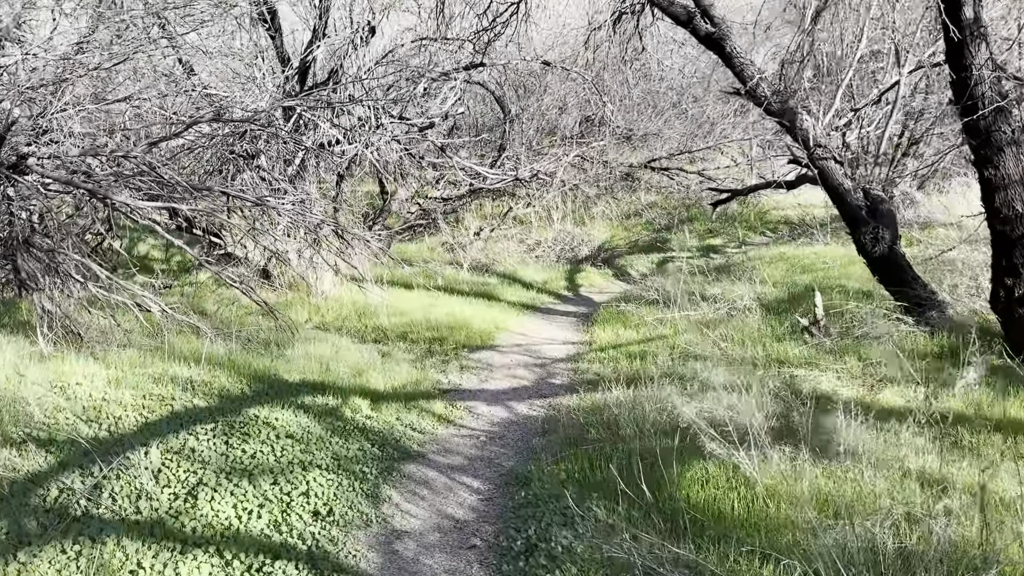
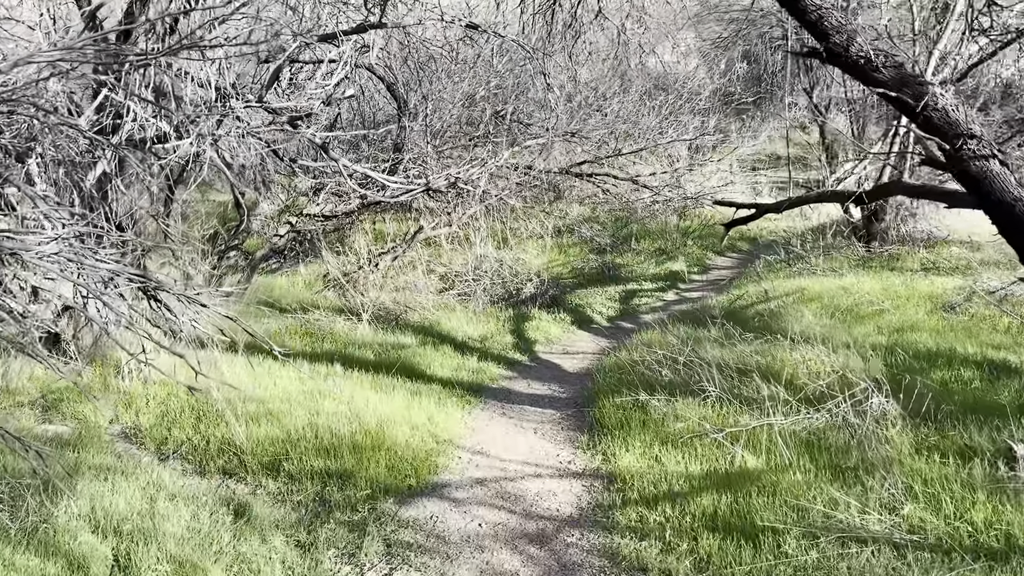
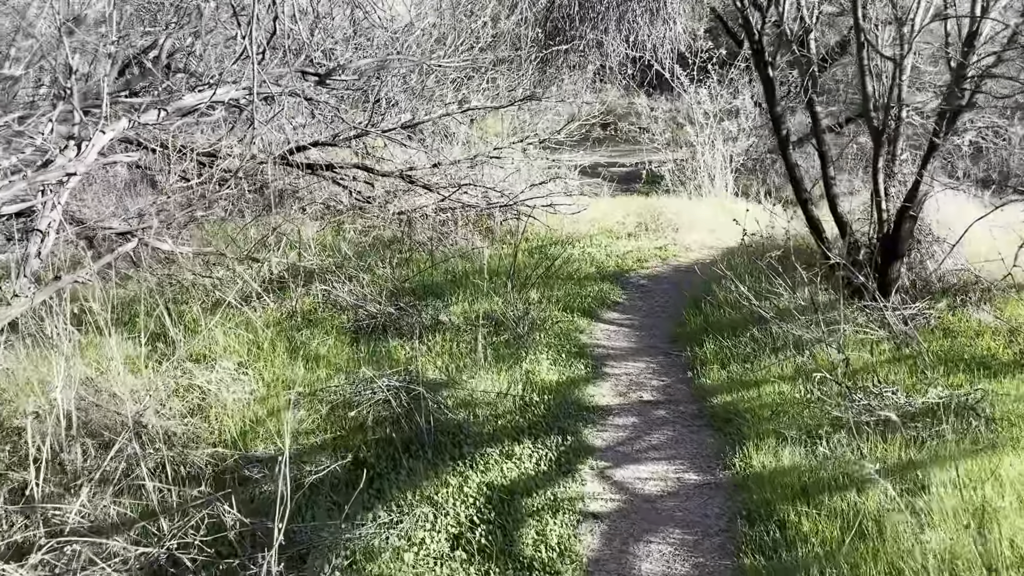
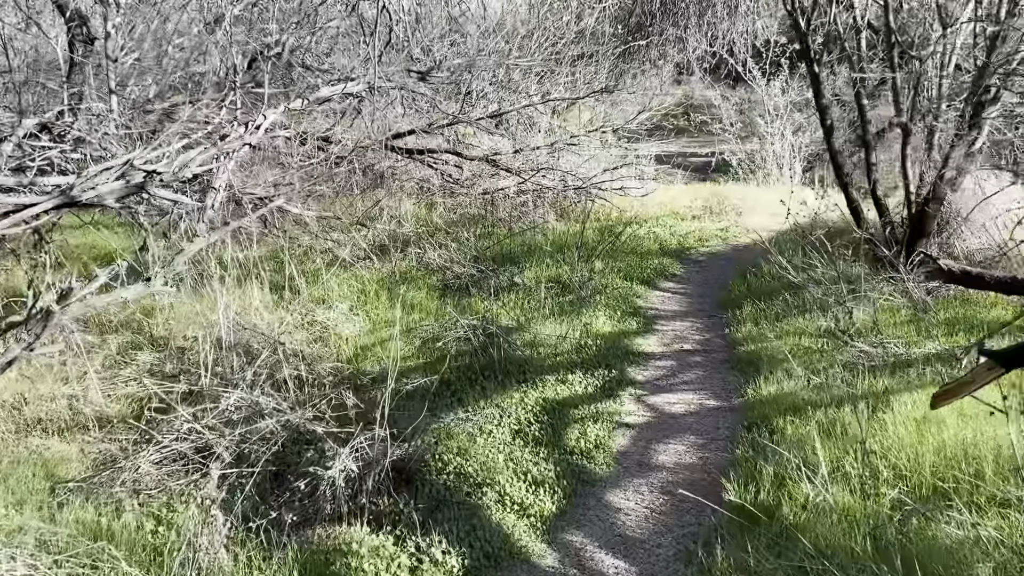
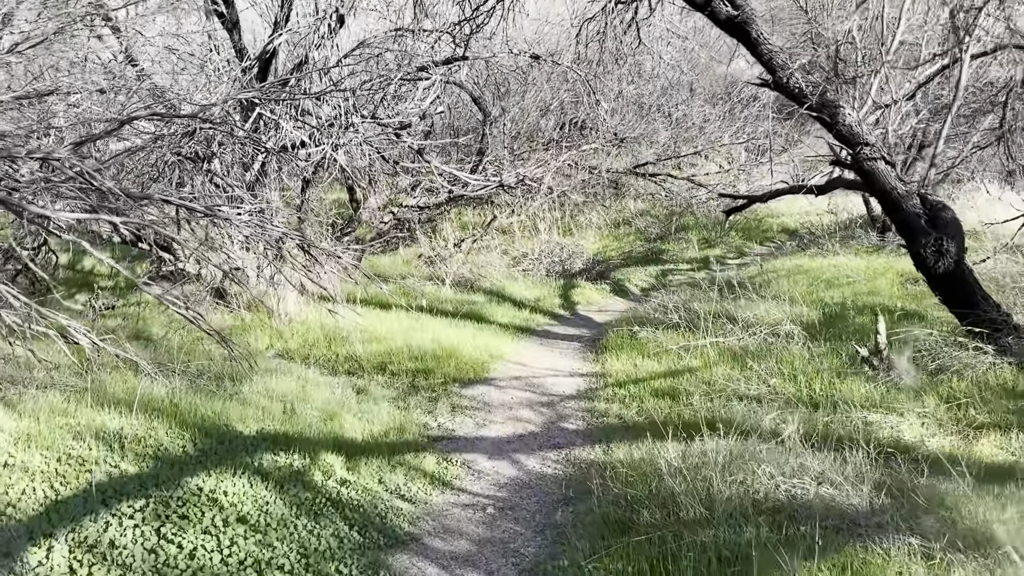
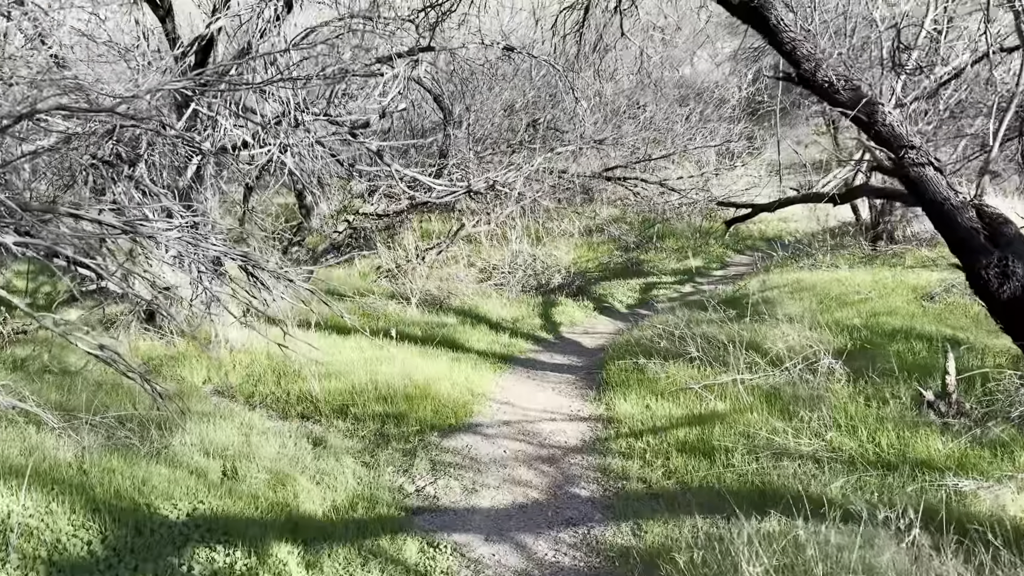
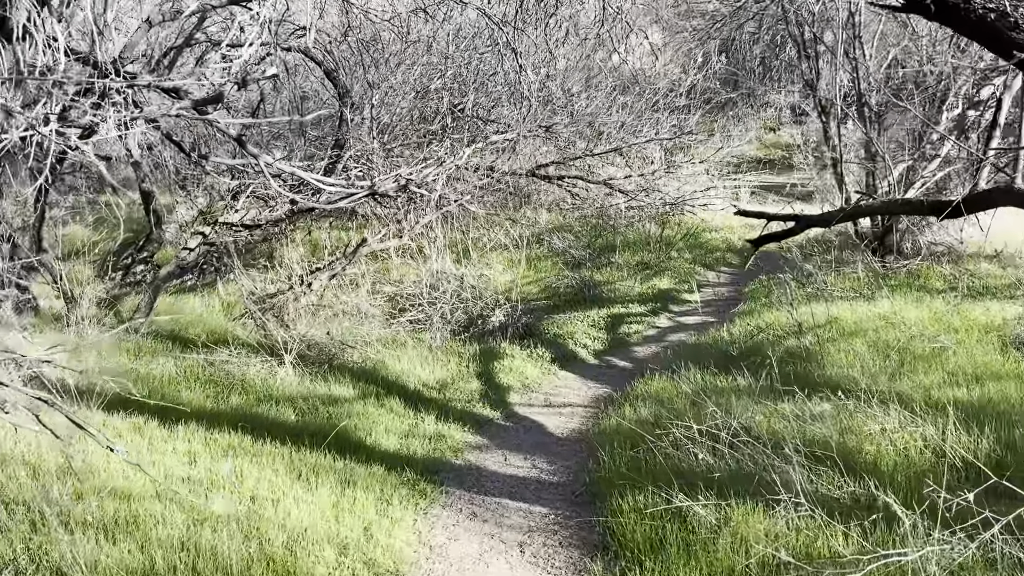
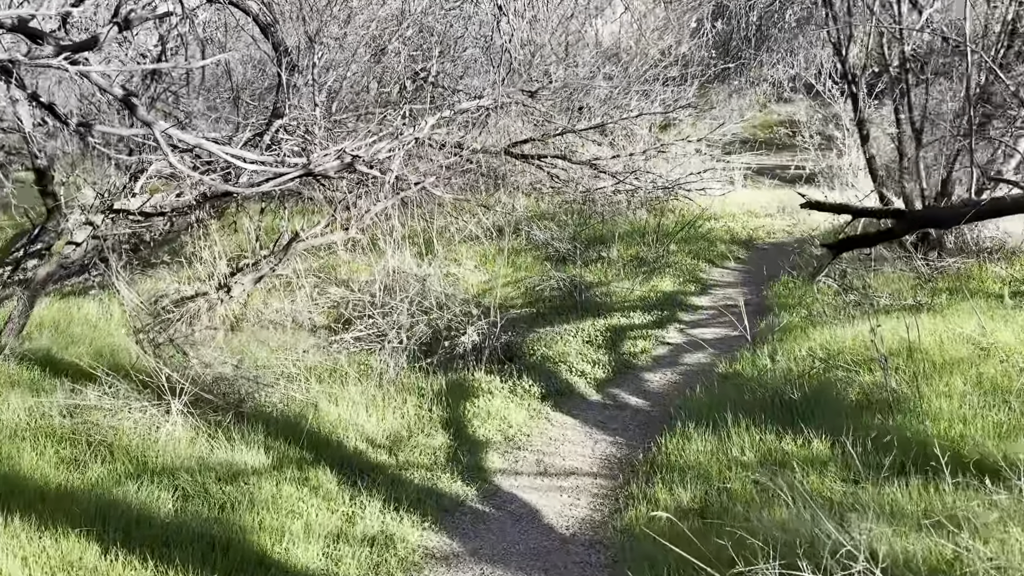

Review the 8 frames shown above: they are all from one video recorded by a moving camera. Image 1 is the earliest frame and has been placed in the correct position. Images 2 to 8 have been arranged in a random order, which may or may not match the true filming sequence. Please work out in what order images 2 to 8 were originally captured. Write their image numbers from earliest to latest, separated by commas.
5, 6, 2, 7, 8, 4, 3
